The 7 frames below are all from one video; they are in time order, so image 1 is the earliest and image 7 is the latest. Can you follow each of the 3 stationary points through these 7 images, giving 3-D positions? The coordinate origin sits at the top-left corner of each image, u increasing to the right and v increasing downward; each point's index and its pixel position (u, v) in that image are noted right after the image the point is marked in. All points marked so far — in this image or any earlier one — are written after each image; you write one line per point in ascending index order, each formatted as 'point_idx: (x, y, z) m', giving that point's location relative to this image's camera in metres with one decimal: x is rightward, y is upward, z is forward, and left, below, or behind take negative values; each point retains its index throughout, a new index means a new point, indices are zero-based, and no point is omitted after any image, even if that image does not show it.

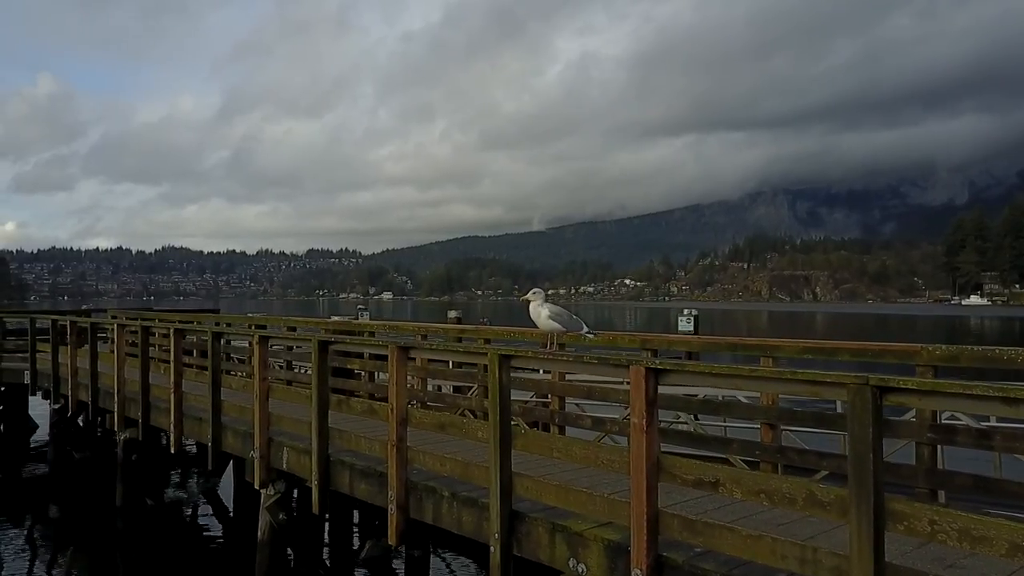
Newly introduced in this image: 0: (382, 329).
0: (-1.9, -0.6, +12.0) m
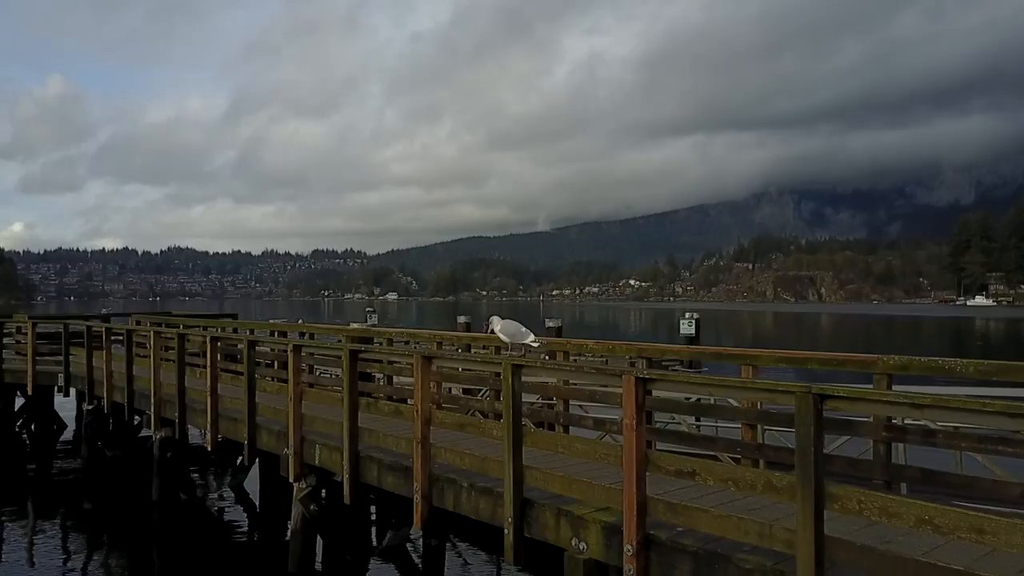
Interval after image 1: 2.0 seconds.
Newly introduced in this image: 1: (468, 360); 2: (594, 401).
0: (-1.8, -0.7, +12.6) m
1: (-0.4, -0.6, +7.9) m
2: (+0.7, -1.0, +7.4) m
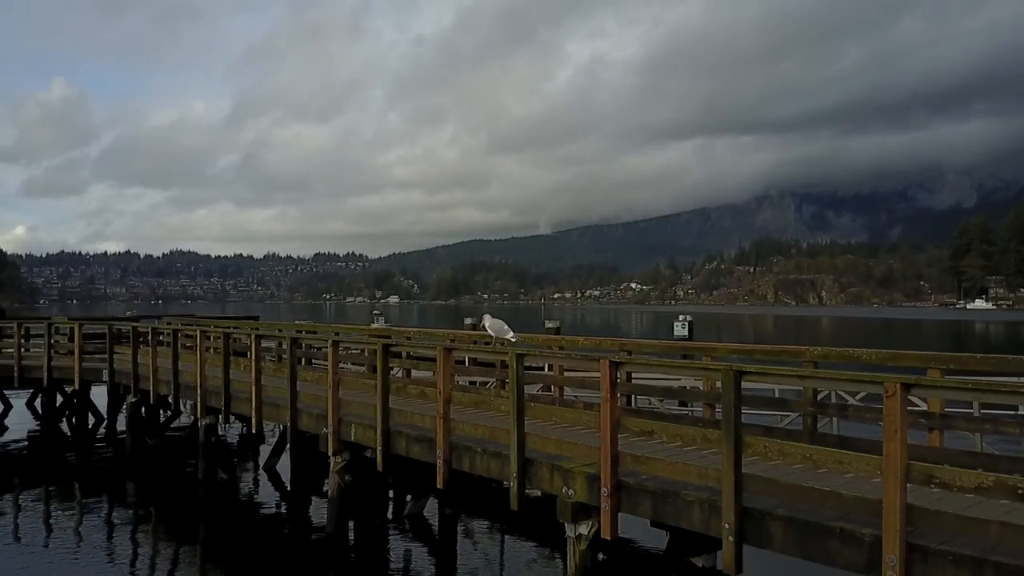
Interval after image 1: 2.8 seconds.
0: (-1.7, -0.8, +13.9) m
1: (-0.3, -0.7, +9.1) m
2: (+0.8, -1.1, +8.6) m
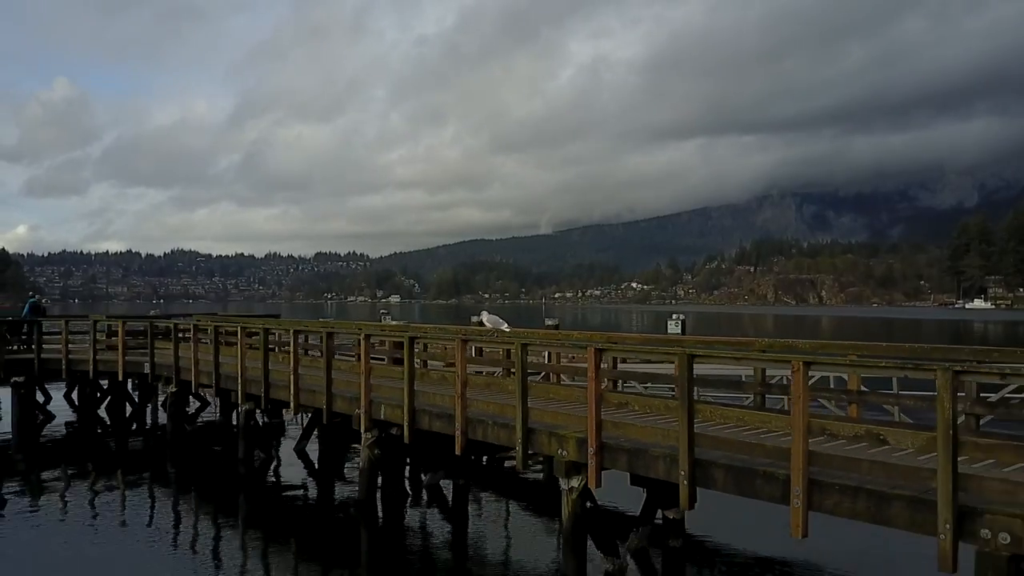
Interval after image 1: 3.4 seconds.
0: (-1.7, -0.8, +15.3) m
1: (-0.3, -0.7, +10.5) m
2: (+0.8, -1.1, +10.0) m
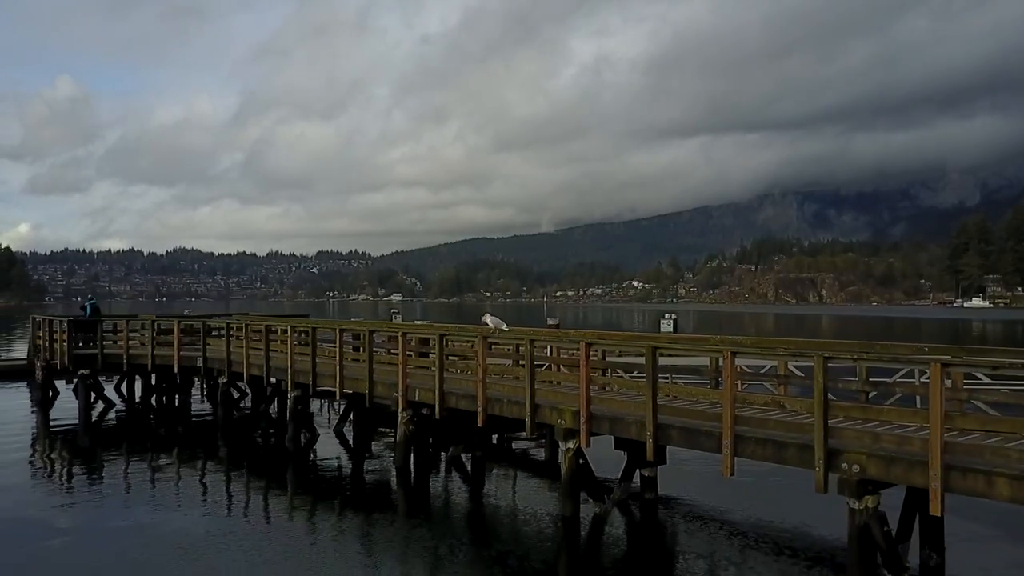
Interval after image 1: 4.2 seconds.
0: (-1.5, -0.9, +17.4) m
1: (-0.1, -0.8, +12.7) m
2: (+1.0, -1.2, +12.2) m
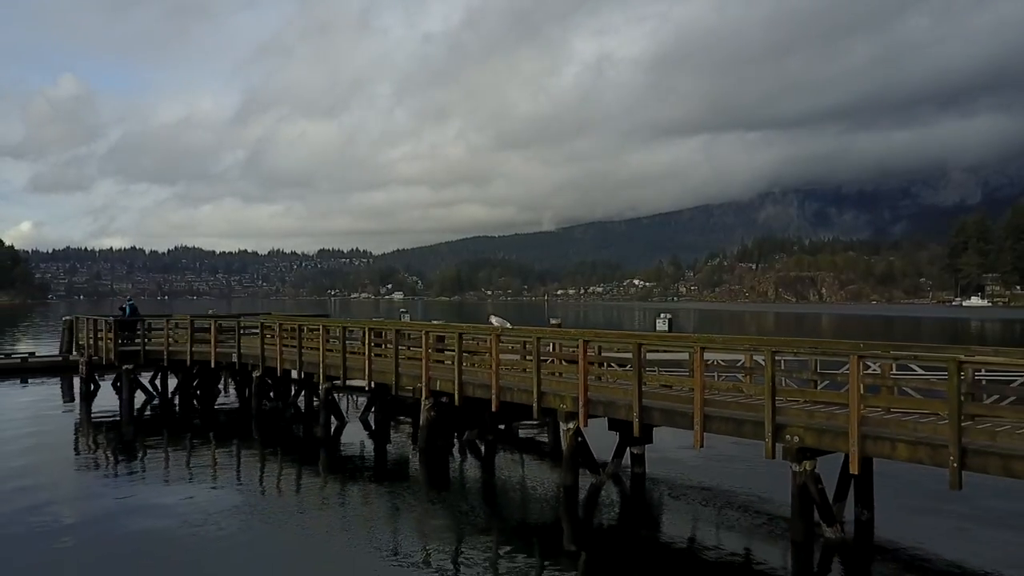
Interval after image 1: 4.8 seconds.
0: (-1.4, -1.0, +19.1) m
1: (0.0, -0.9, +14.4) m
2: (+1.1, -1.3, +13.9) m
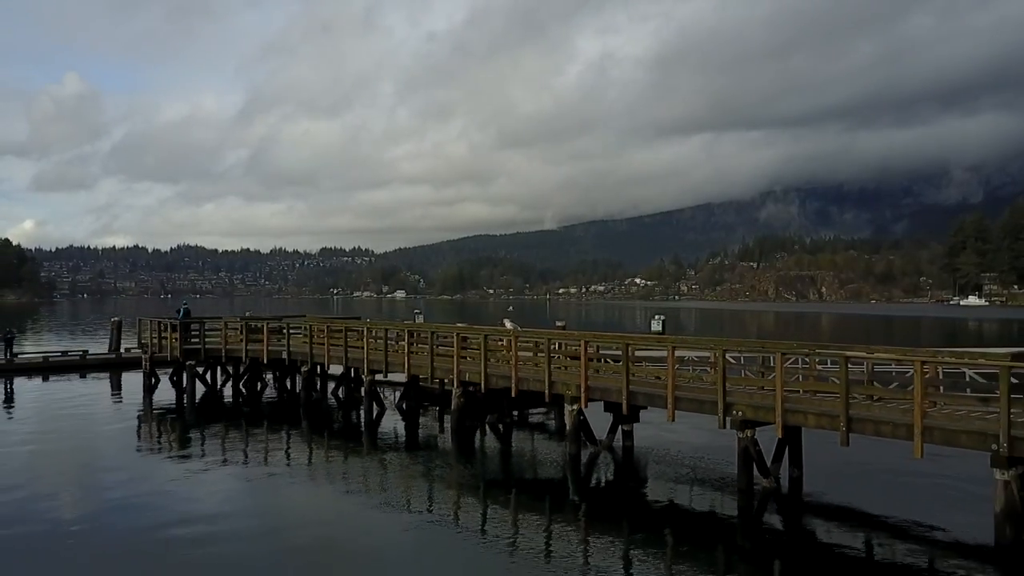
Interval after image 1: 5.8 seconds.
0: (-1.1, -1.2, +22.1) m
1: (+0.3, -1.1, +17.4) m
2: (+1.4, -1.5, +16.9) m
